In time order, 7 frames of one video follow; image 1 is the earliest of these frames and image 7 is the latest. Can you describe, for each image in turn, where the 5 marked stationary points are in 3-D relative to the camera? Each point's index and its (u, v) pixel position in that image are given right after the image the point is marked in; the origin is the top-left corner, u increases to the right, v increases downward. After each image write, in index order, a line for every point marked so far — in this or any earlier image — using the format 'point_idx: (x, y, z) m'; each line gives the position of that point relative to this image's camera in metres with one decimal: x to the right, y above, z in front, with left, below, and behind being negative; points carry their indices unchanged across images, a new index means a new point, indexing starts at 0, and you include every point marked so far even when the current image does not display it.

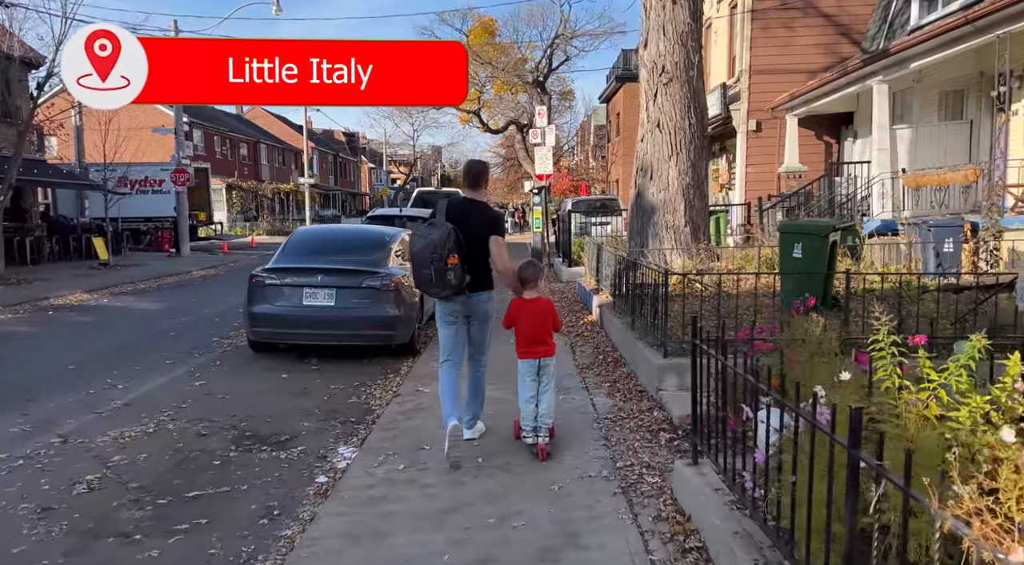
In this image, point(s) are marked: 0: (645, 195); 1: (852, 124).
0: (+1.8, +1.2, +11.2) m
1: (+7.7, +3.6, +19.0) m
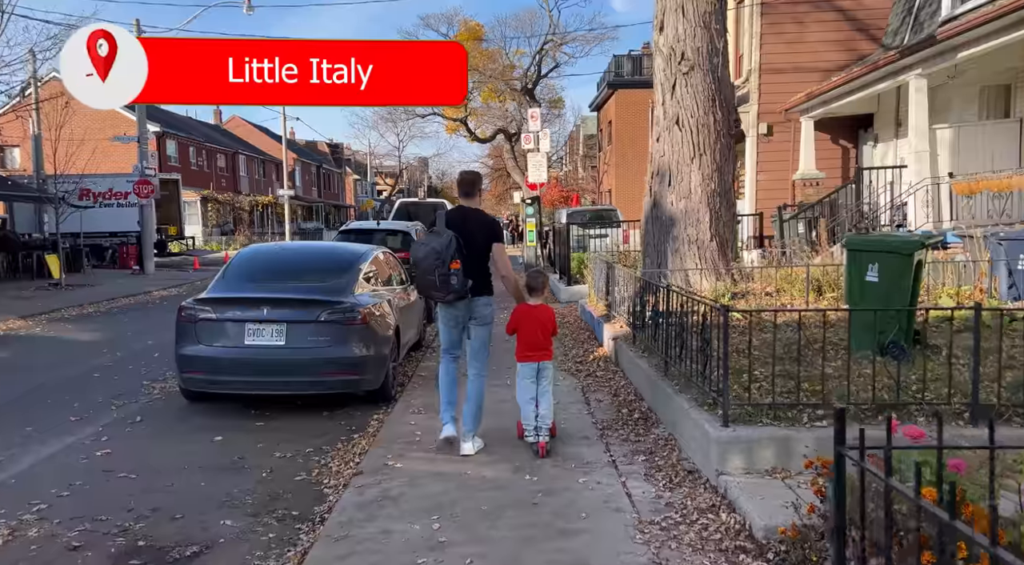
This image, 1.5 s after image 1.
0: (+1.7, +0.9, +9.5) m
1: (+7.5, +3.3, +17.4) m
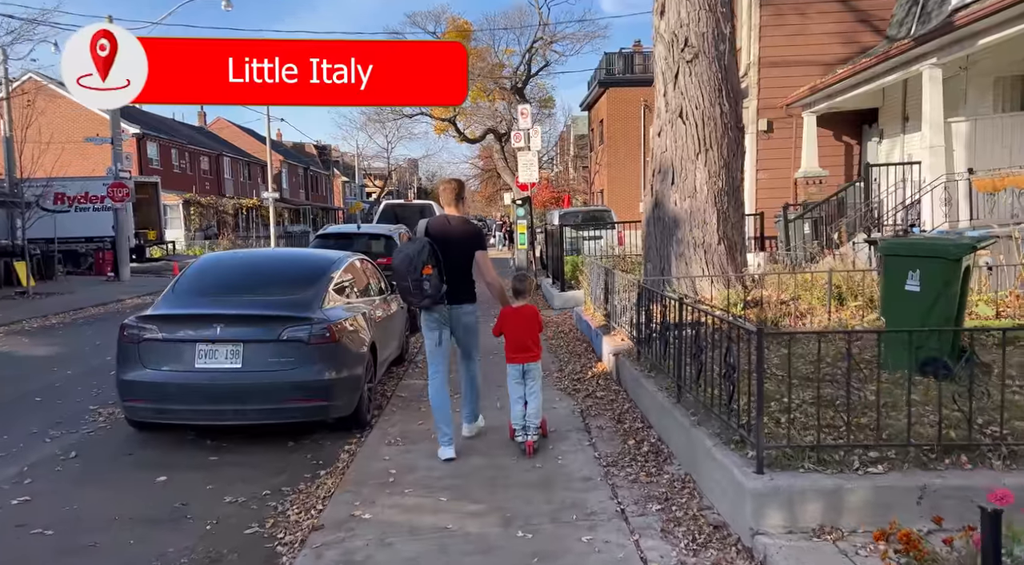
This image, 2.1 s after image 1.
0: (+1.6, +0.8, +8.7) m
1: (+7.3, +3.2, +16.6) m
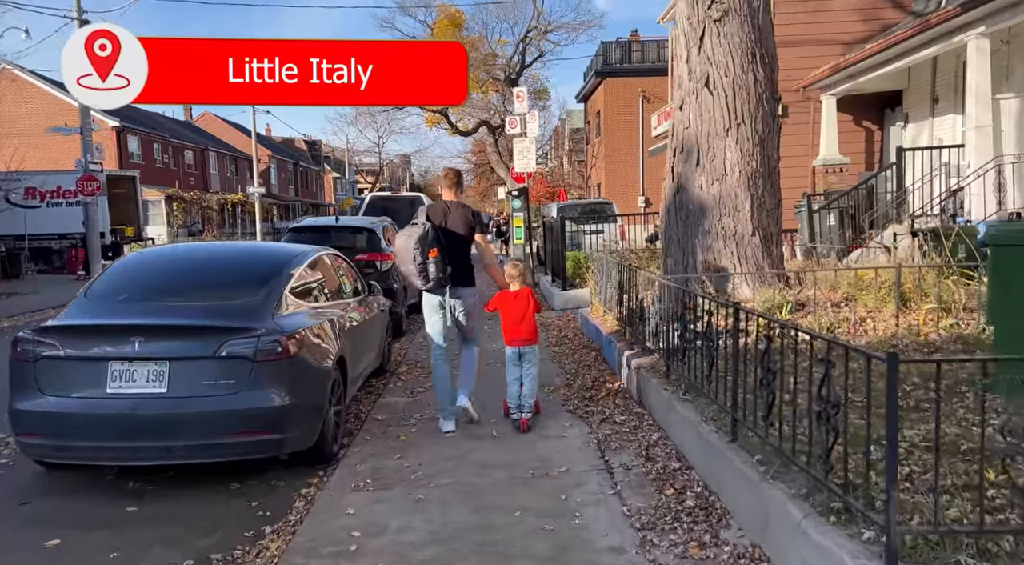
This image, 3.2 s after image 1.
0: (+1.6, +0.8, +7.4) m
1: (+7.2, +3.3, +15.4) m
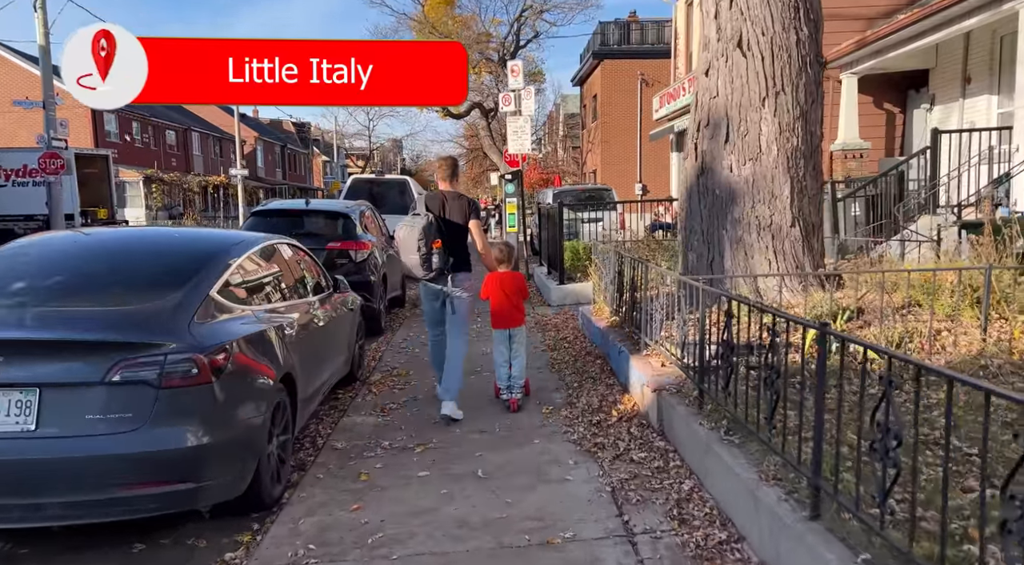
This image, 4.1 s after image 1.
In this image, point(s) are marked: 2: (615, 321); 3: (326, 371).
0: (+1.5, +0.8, +6.2) m
1: (+7.1, +3.4, +14.2) m
2: (+0.9, -0.3, +7.2) m
3: (-1.4, -0.7, +6.2) m
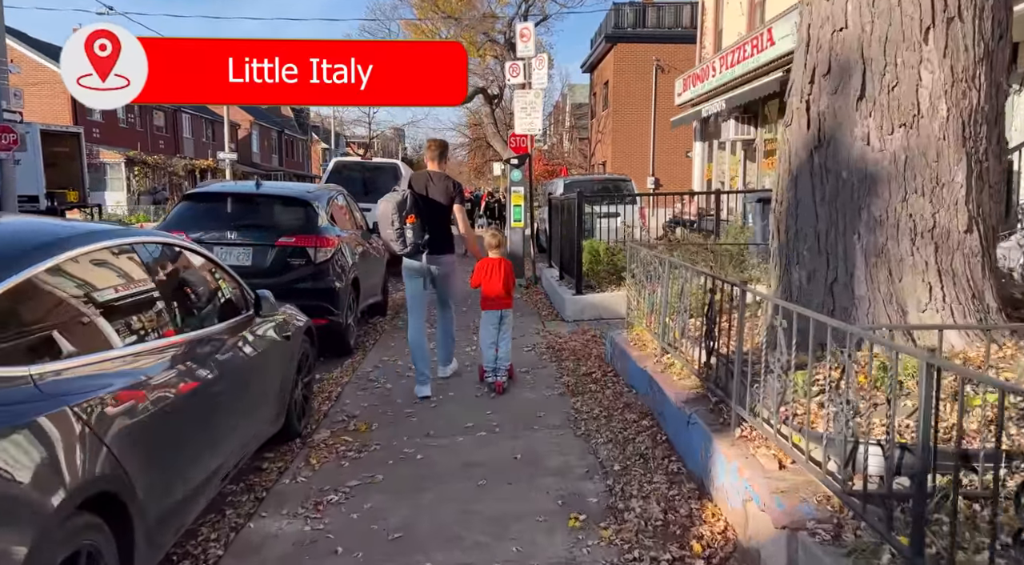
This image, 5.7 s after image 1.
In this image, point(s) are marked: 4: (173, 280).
0: (+1.6, +0.7, +4.0) m
1: (+7.2, +3.2, +12.0) m
2: (+0.9, -0.5, +5.0) m
3: (-1.3, -0.8, +4.0) m
4: (-1.6, 0.0, +3.7) m
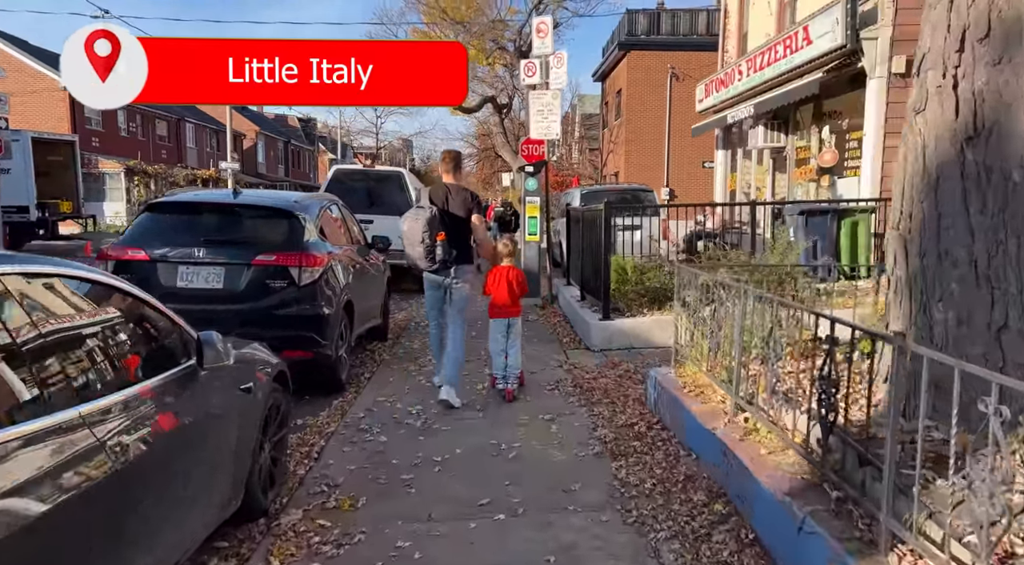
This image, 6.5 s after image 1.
0: (+1.7, +0.5, +2.8) m
1: (+7.4, +2.9, +10.8) m
2: (+1.1, -0.6, +3.8) m
3: (-1.2, -0.9, +2.9) m
4: (-1.5, -0.2, +2.6) m
